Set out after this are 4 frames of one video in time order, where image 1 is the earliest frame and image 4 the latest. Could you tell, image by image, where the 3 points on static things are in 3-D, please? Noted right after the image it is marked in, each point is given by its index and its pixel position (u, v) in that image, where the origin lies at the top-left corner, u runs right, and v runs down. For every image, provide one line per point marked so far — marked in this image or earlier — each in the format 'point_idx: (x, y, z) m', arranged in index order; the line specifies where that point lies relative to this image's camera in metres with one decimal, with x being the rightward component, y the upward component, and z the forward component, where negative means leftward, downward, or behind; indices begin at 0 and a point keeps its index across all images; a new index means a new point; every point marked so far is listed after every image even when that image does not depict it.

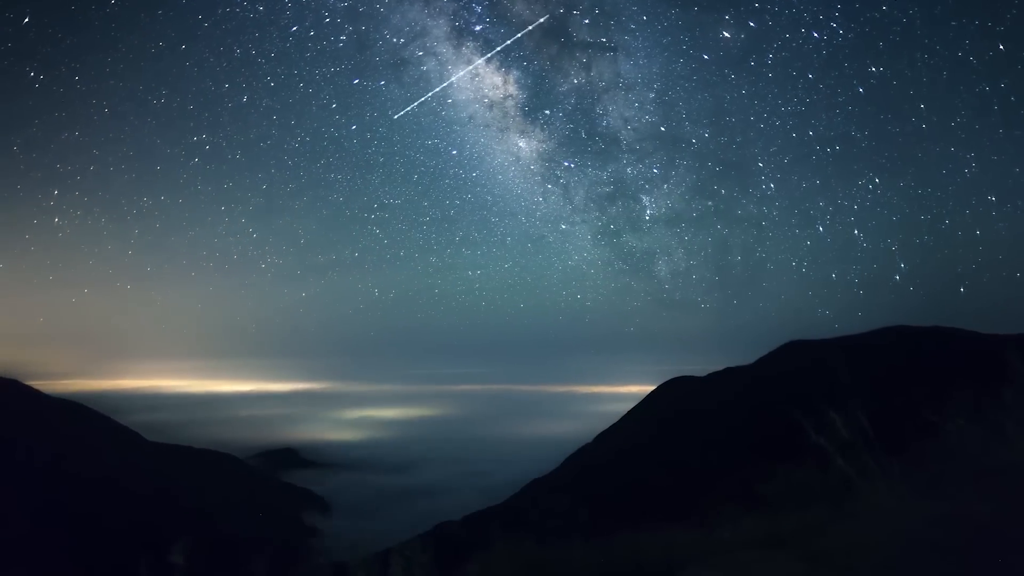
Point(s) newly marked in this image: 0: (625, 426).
0: (+2.6, -3.5, +16.0) m
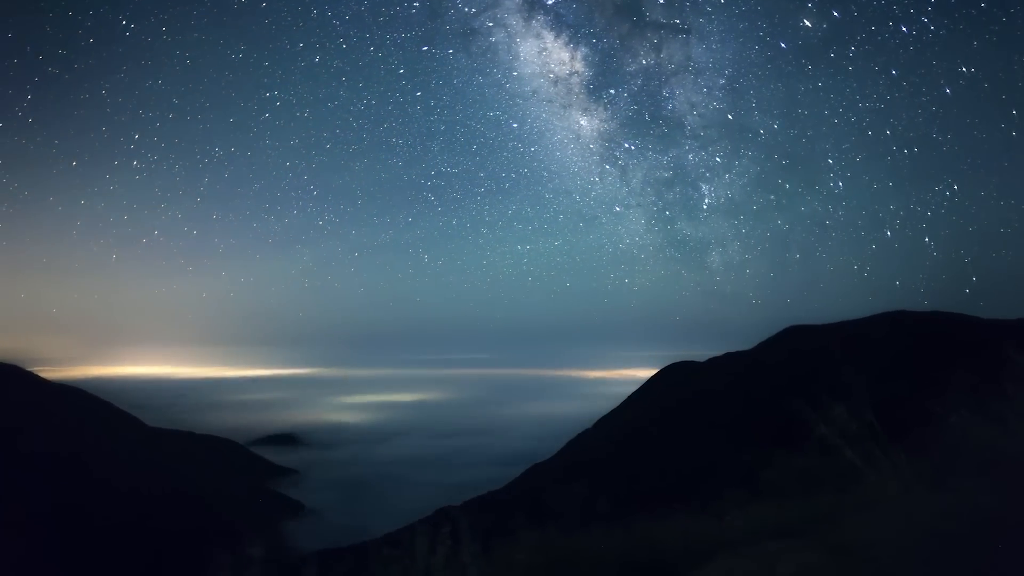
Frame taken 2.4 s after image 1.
0: (+3.4, -3.4, +16.4) m
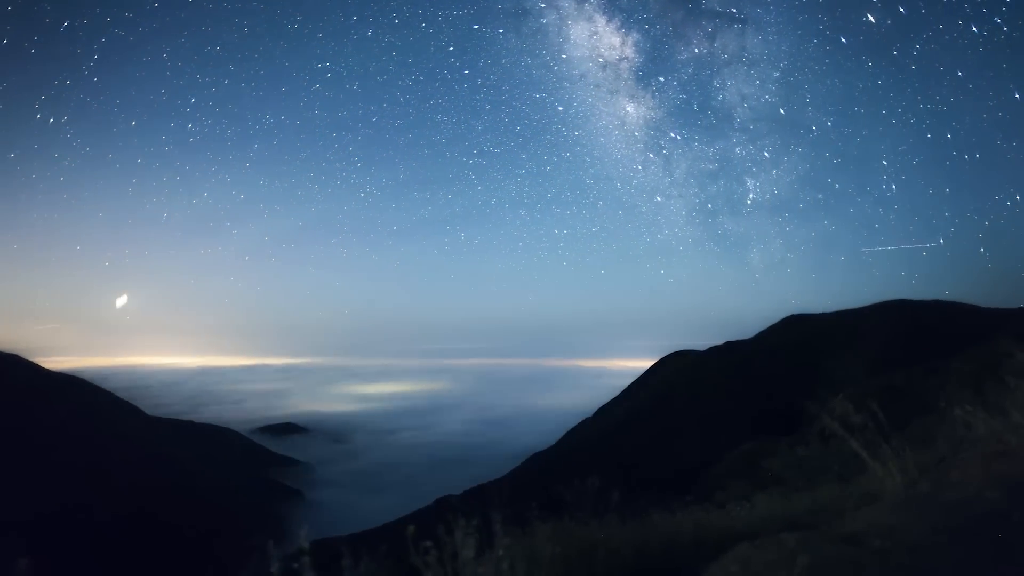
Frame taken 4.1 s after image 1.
0: (+3.9, -3.3, +16.7) m
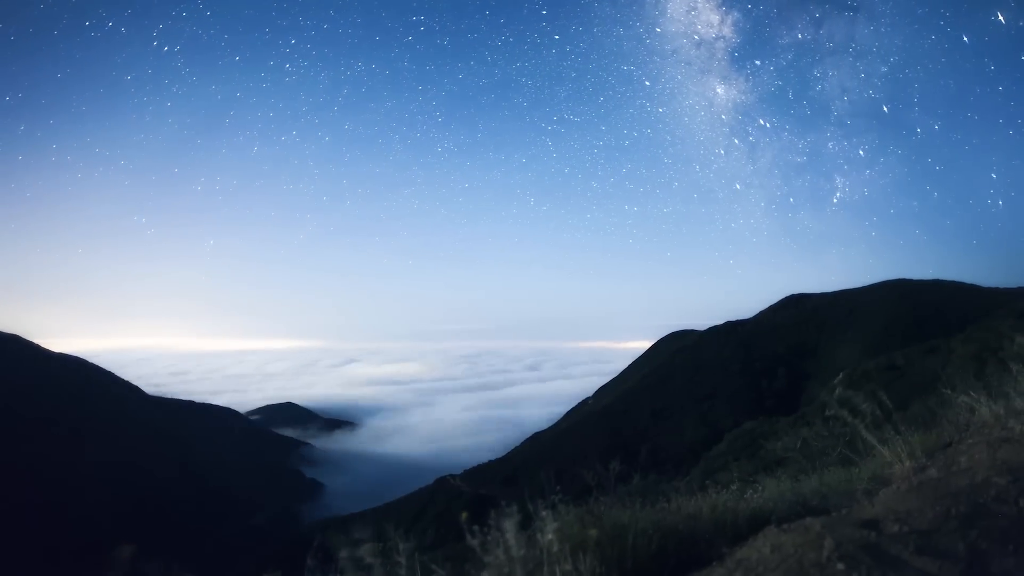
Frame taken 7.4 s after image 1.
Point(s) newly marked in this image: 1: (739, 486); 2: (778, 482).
0: (+5.1, -2.8, +17.6) m
1: (+4.0, -3.4, +11.8) m
2: (+4.5, -3.2, +11.2) m
